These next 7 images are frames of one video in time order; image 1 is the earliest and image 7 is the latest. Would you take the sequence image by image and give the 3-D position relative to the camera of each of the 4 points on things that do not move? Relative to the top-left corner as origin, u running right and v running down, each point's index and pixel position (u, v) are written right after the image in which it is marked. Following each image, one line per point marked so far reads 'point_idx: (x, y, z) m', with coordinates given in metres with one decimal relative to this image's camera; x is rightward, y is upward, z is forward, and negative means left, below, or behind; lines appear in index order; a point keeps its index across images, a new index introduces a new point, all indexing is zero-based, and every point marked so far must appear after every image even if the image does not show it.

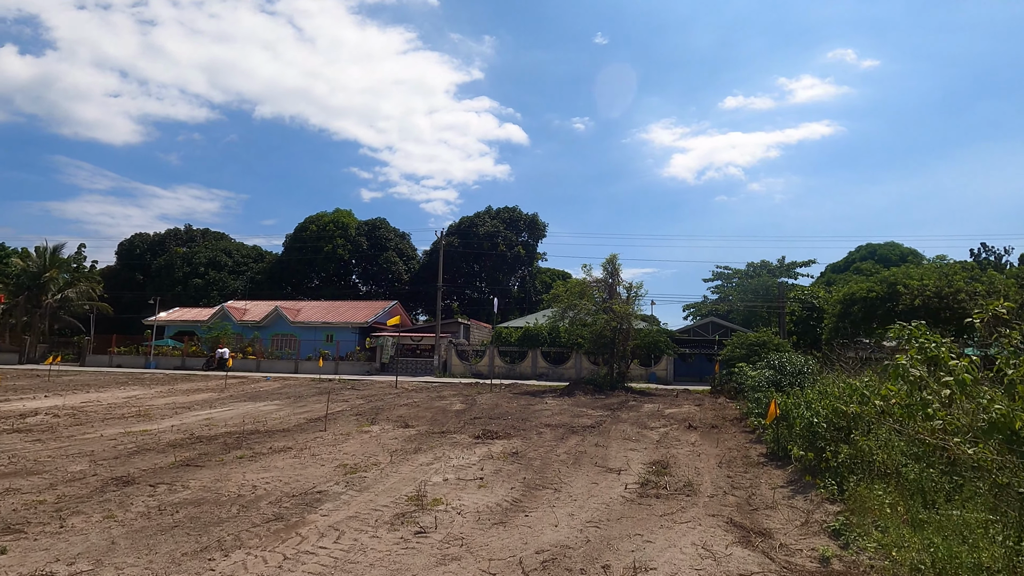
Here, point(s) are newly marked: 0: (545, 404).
0: (+1.2, -4.3, +19.7) m
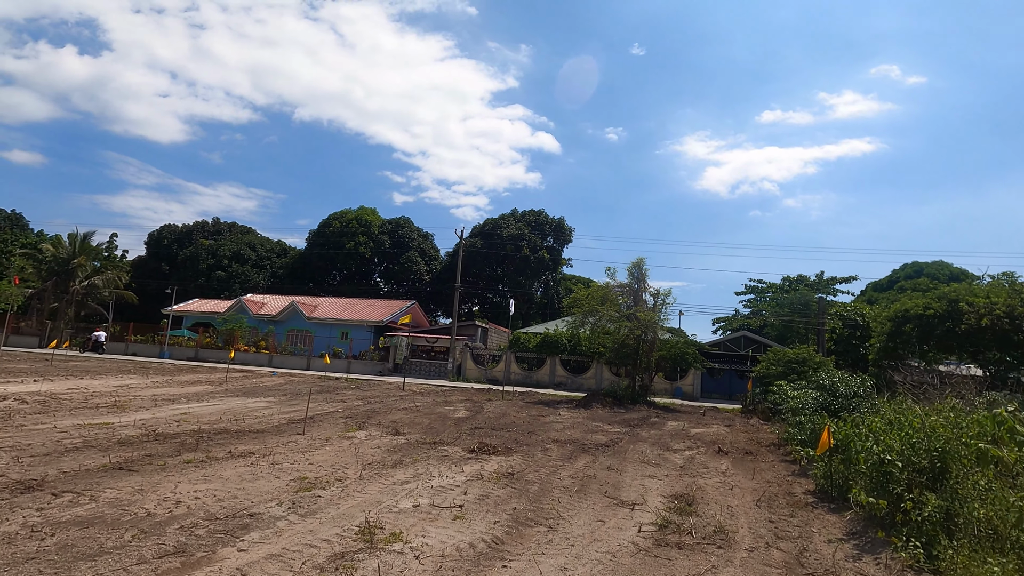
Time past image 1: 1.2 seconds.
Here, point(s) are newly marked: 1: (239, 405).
0: (+1.5, -4.3, +18.1) m
1: (-7.8, -3.4, +15.3) m
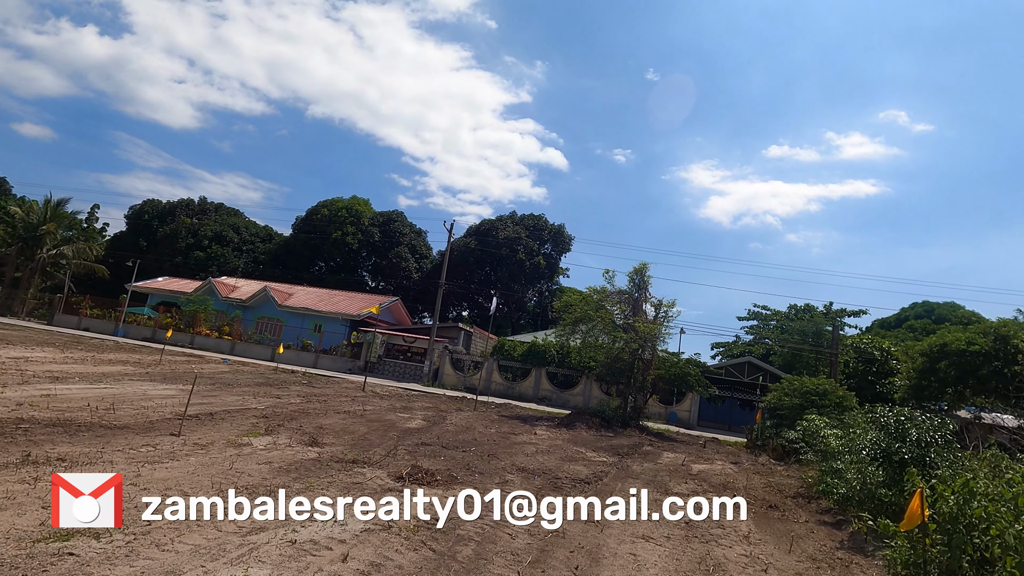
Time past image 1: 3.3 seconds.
0: (+0.6, -4.1, +15.1) m
1: (-8.6, -2.4, +12.3) m
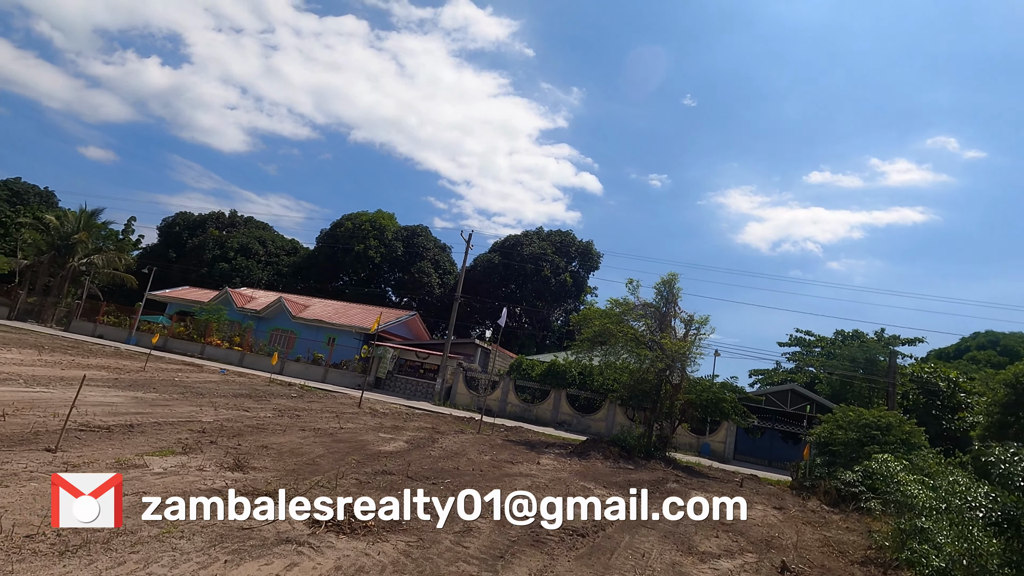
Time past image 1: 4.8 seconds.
0: (+0.5, -4.2, +12.8) m
1: (-8.8, -2.2, +10.7) m
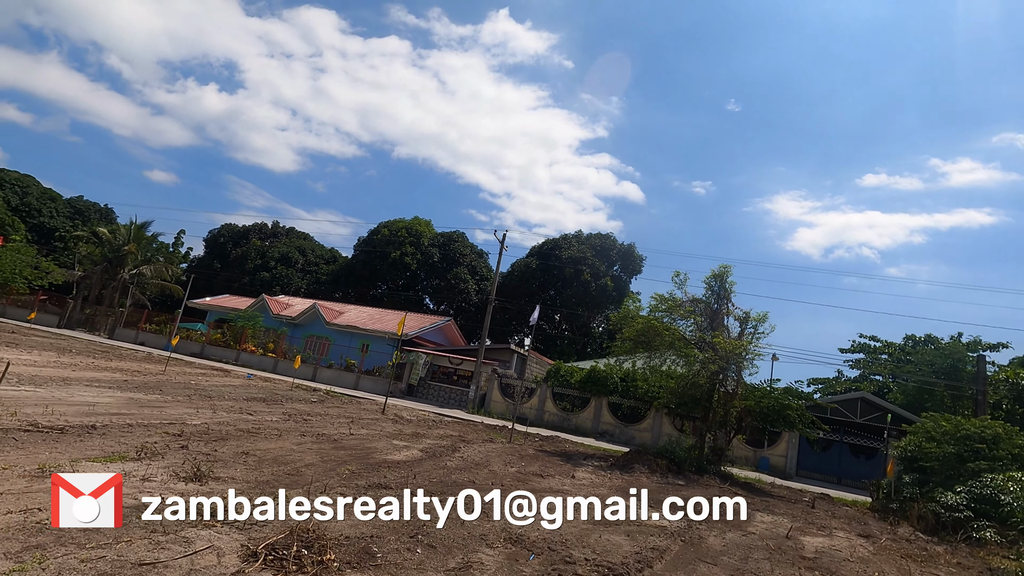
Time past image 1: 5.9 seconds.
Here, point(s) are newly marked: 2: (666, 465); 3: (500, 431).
0: (+1.2, -4.0, +11.1) m
1: (-8.3, -2.0, +9.8) m
2: (+4.6, -5.3, +15.9) m
3: (-0.5, -5.0, +18.5) m
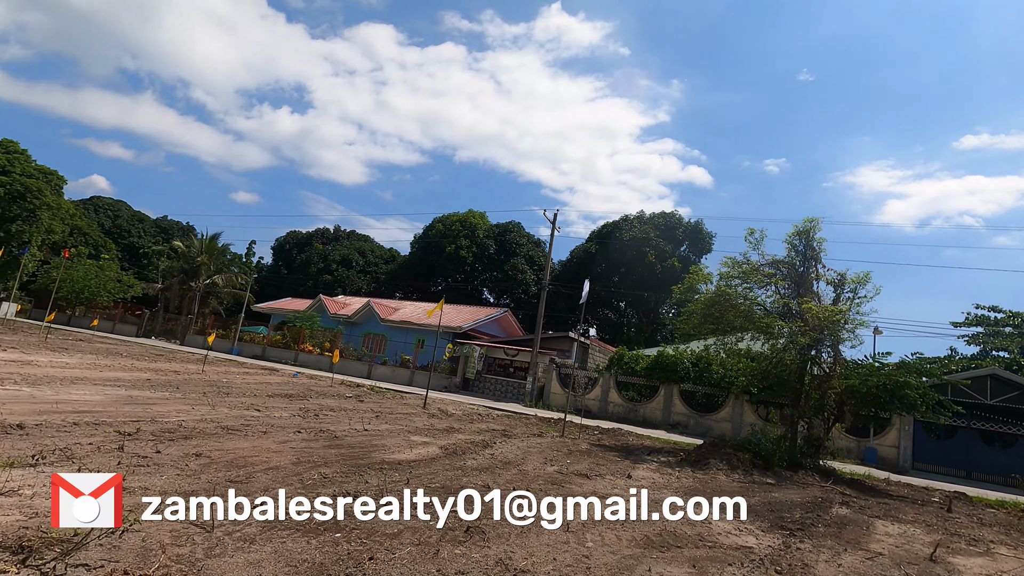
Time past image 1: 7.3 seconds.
0: (+1.9, -3.2, +9.0) m
1: (-7.8, -1.8, +8.8) m
2: (+5.9, -4.3, +13.3) m
3: (+1.2, -4.2, +16.5) m
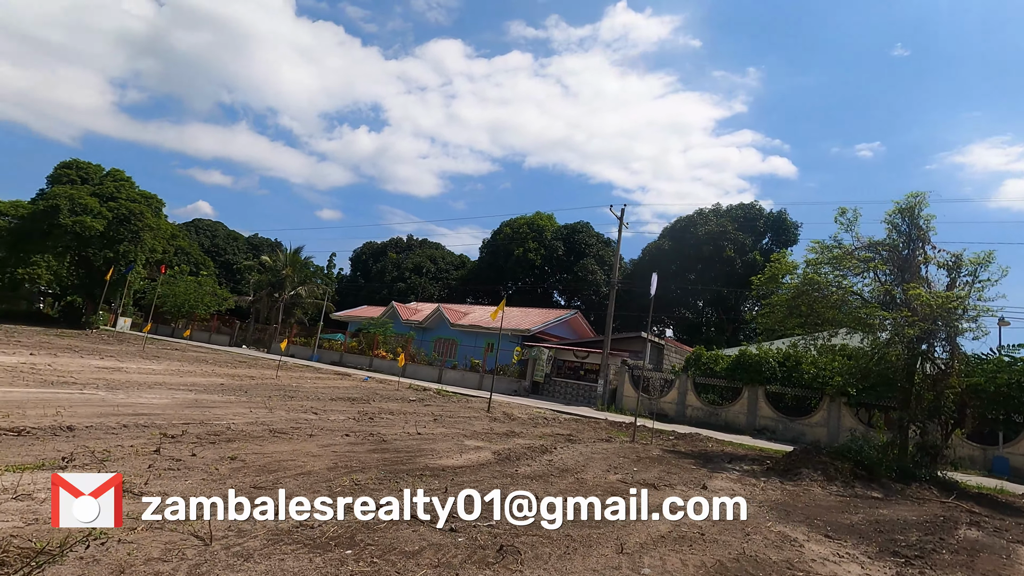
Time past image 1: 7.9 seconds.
0: (+2.8, -3.0, +8.0) m
1: (-6.9, -1.9, +9.1) m
2: (+7.4, -4.0, +11.7) m
3: (+3.2, -4.1, +15.5) m
